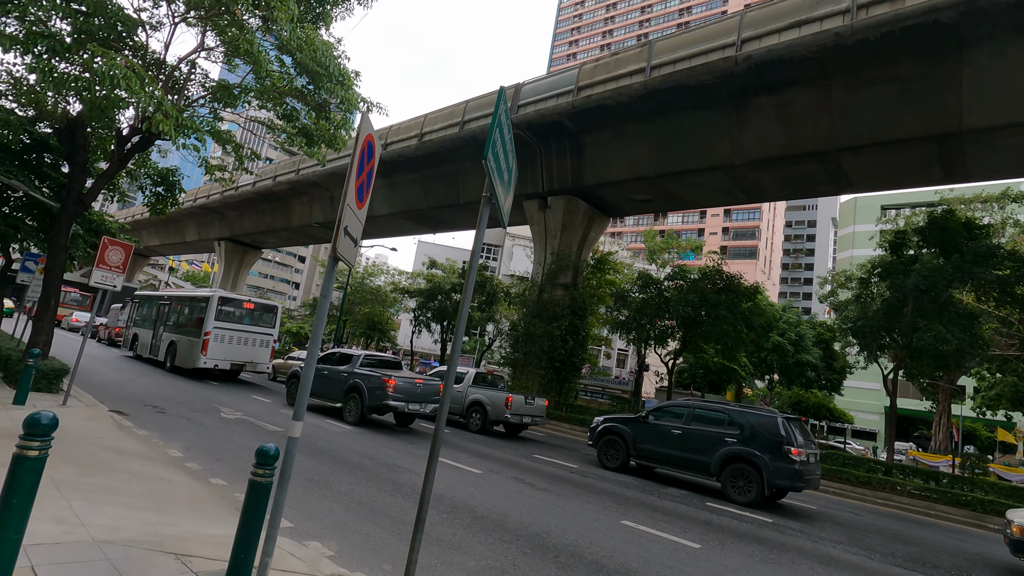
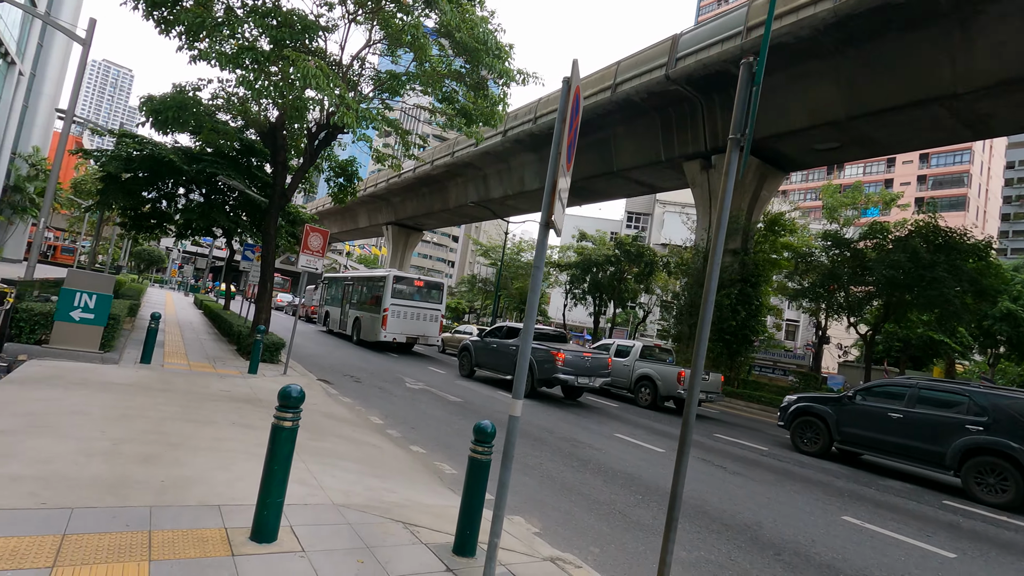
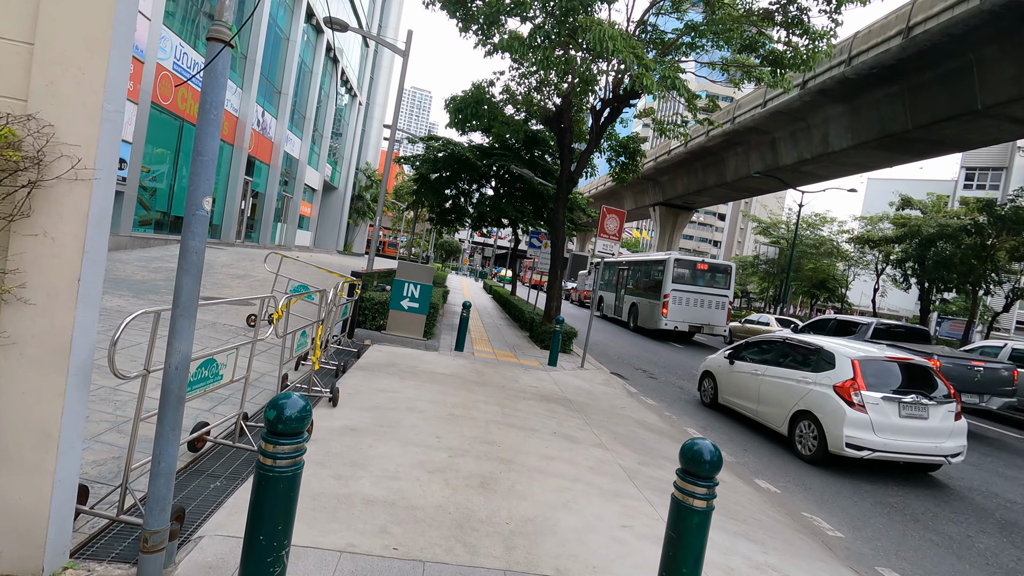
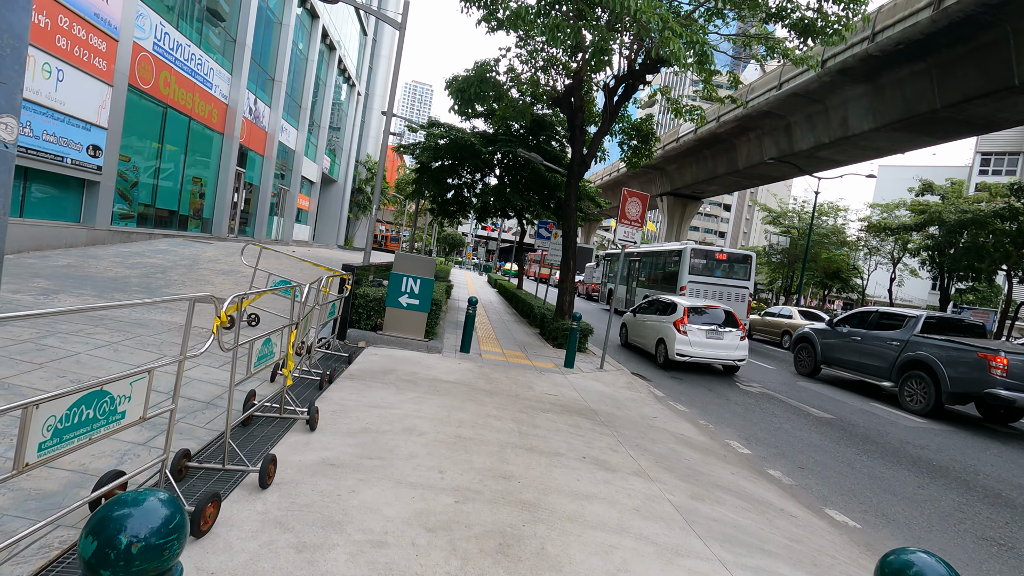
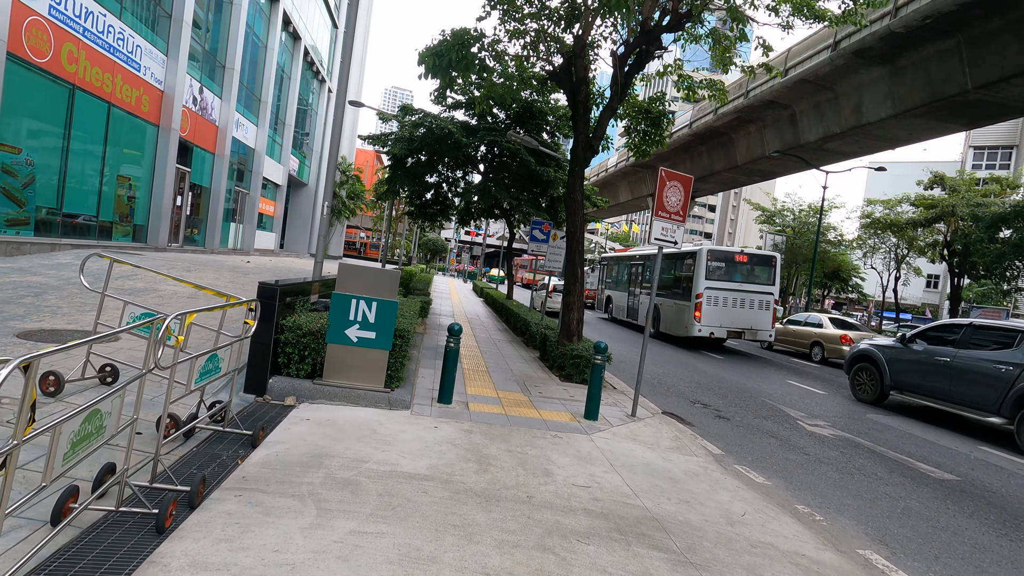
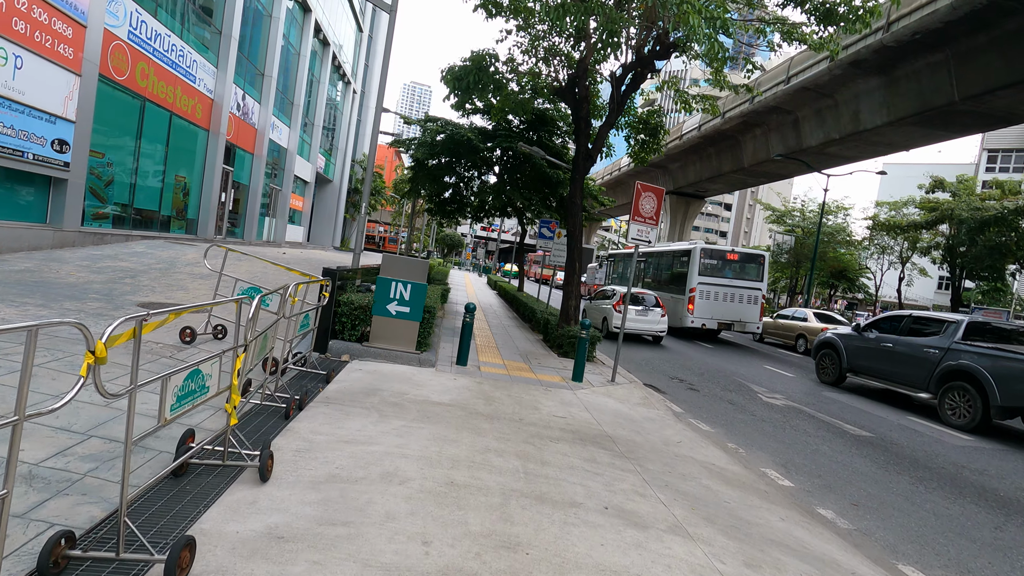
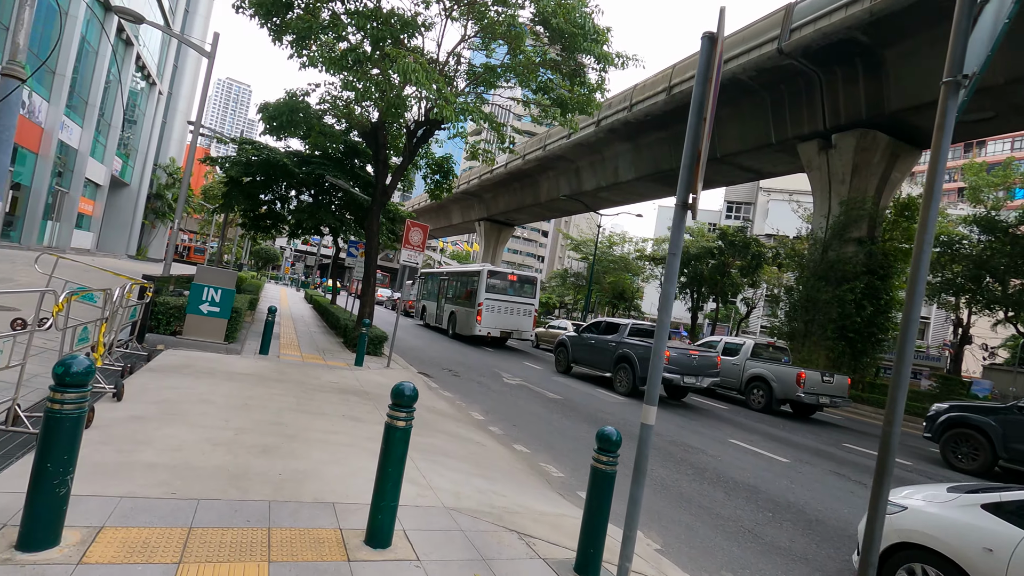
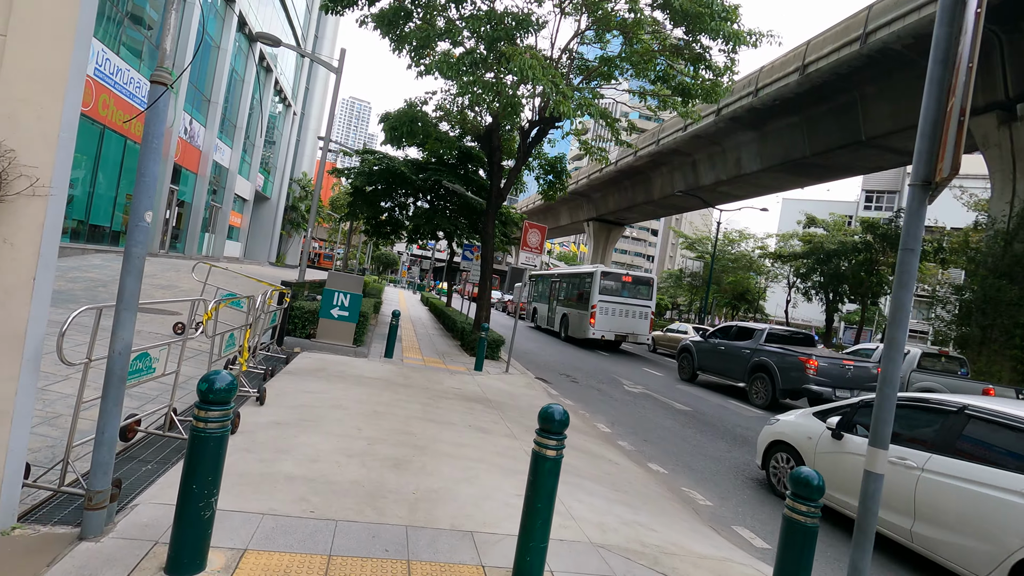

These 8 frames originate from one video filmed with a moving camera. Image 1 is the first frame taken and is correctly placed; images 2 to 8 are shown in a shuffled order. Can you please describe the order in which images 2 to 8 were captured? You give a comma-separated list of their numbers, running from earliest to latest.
2, 7, 8, 3, 4, 6, 5
